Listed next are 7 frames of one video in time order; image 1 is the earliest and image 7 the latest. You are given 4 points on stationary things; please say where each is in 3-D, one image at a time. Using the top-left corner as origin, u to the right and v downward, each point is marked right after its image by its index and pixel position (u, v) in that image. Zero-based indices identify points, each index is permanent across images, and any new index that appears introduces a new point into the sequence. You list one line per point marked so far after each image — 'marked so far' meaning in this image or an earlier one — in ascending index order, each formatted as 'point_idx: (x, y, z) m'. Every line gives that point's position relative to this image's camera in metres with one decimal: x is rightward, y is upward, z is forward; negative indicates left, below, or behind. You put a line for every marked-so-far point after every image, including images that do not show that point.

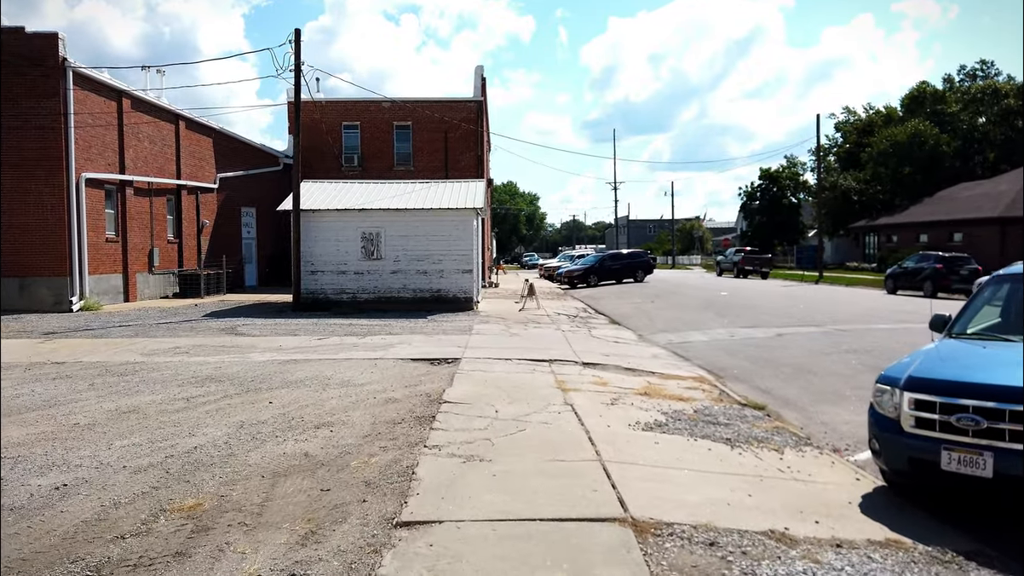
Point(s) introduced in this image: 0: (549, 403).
0: (+0.4, -1.2, +8.2) m
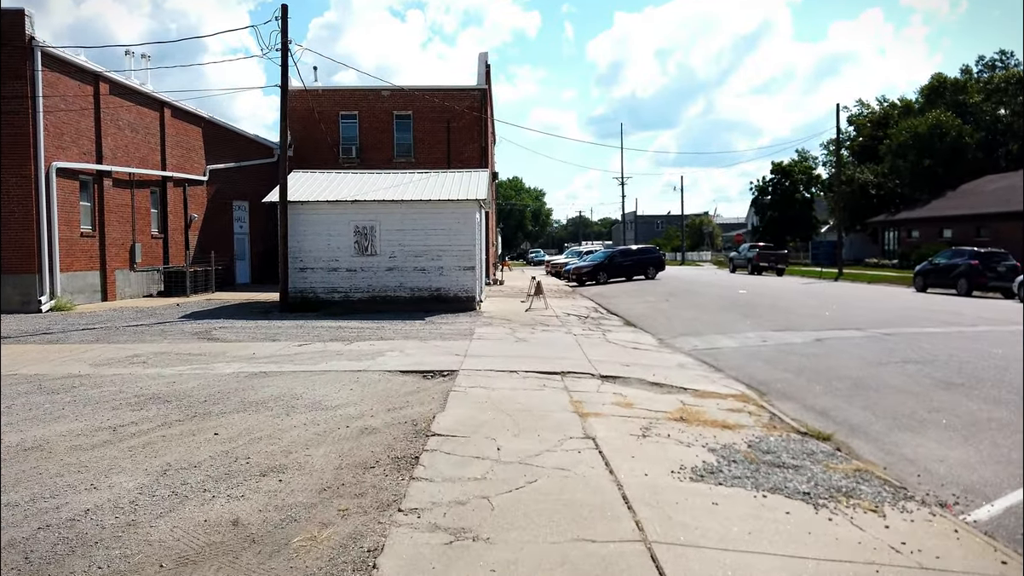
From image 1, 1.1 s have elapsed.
0: (+0.4, -1.2, +6.5) m
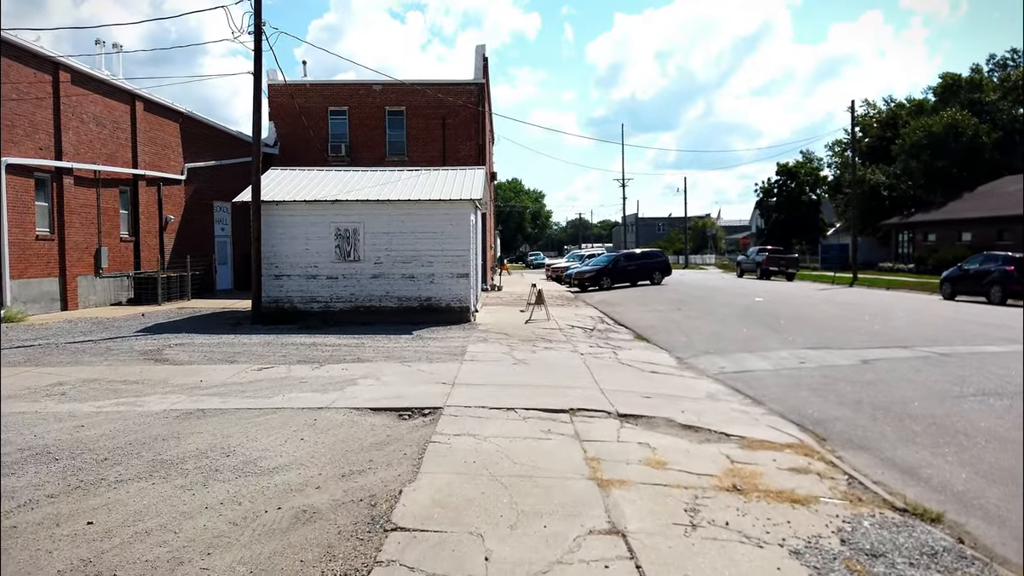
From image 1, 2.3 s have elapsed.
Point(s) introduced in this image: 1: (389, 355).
0: (+0.4, -1.4, +4.6) m
1: (-1.9, -1.0, +12.2) m
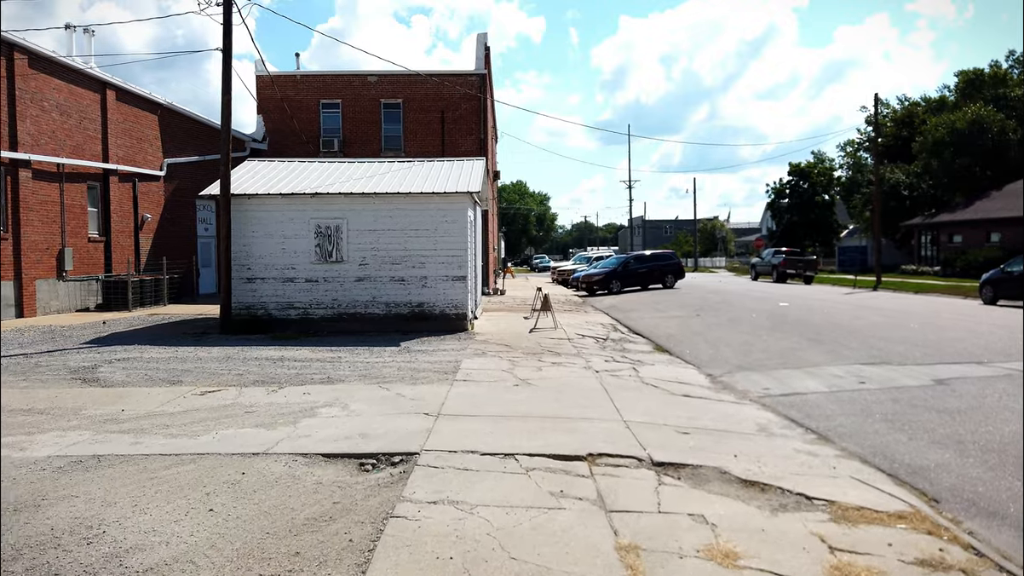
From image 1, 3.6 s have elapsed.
0: (+0.4, -1.4, +2.5) m
1: (-1.9, -1.1, +10.2) m
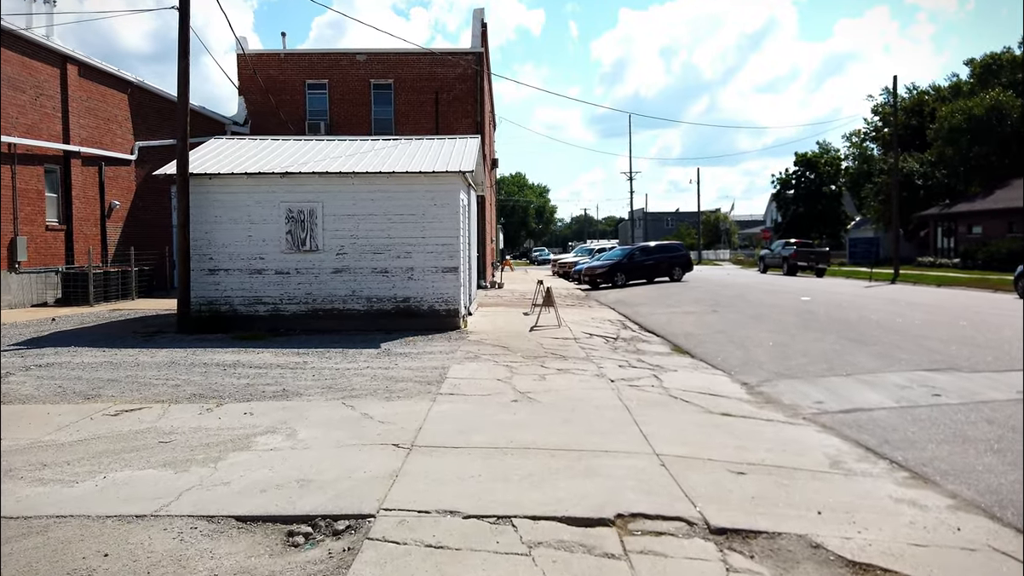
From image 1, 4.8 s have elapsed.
0: (+0.3, -1.4, +0.7) m
1: (-1.9, -1.0, +8.4) m
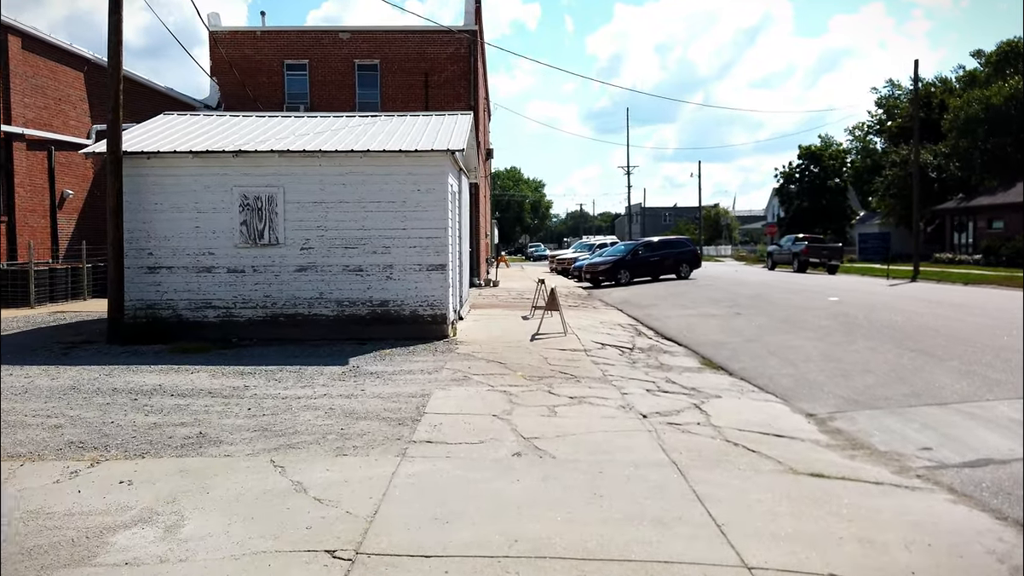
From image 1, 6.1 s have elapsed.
0: (+0.4, -1.5, -1.5) m
1: (-1.9, -1.1, +6.2) m
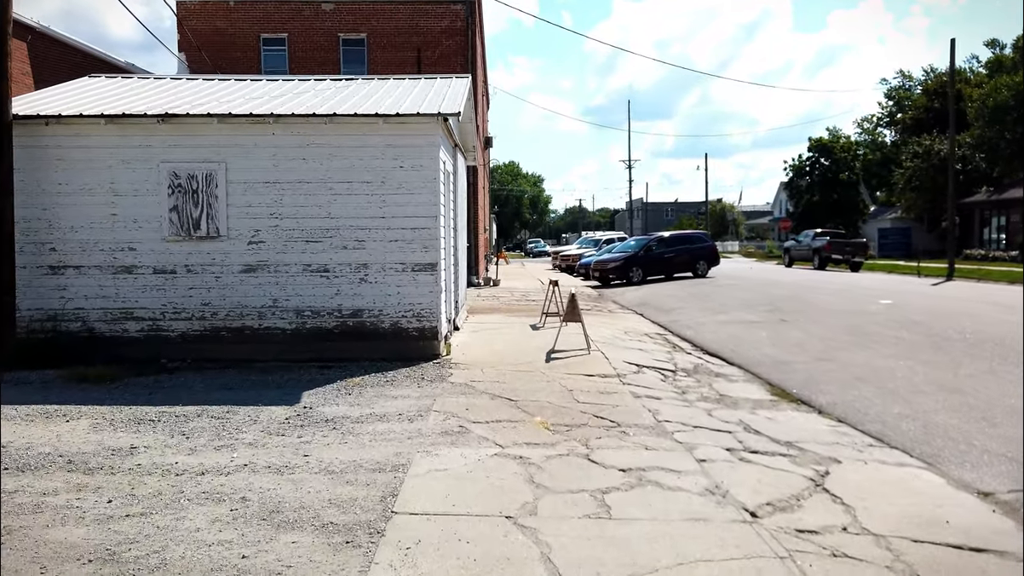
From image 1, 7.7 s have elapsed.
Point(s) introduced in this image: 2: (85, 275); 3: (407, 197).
0: (+0.6, -1.6, -4.1) m
1: (-1.8, -1.2, +3.6) m
2: (-4.8, +0.2, +8.8) m
3: (-1.2, +1.0, +8.9) m
